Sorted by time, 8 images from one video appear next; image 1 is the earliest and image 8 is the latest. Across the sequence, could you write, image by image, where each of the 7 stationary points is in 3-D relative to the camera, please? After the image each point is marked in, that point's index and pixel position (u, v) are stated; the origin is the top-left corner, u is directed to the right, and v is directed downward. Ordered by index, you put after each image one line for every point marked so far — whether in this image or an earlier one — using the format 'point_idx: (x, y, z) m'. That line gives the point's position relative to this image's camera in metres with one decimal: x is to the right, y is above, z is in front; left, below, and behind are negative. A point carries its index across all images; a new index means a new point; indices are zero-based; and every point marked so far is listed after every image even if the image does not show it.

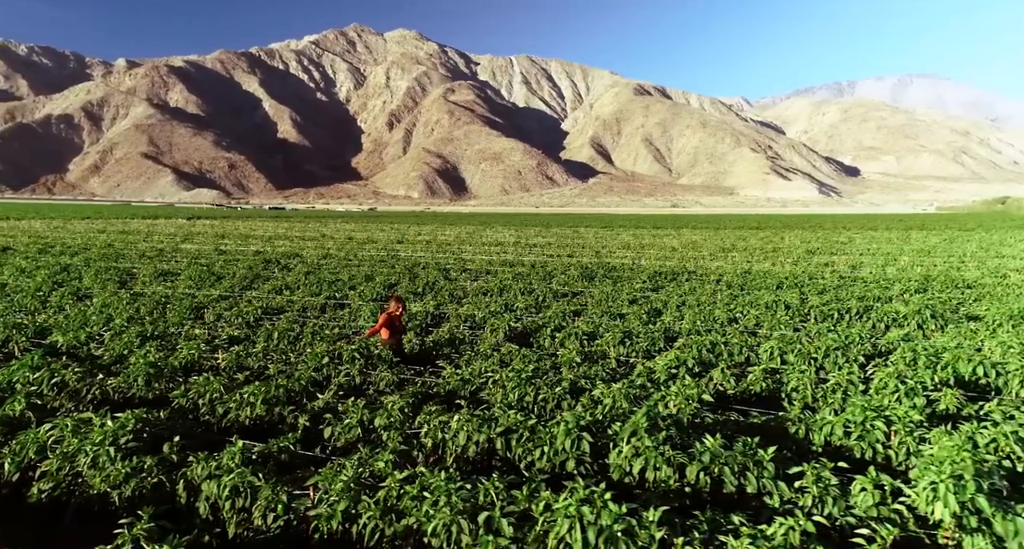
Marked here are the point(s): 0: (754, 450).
0: (+1.9, -1.4, +4.4) m
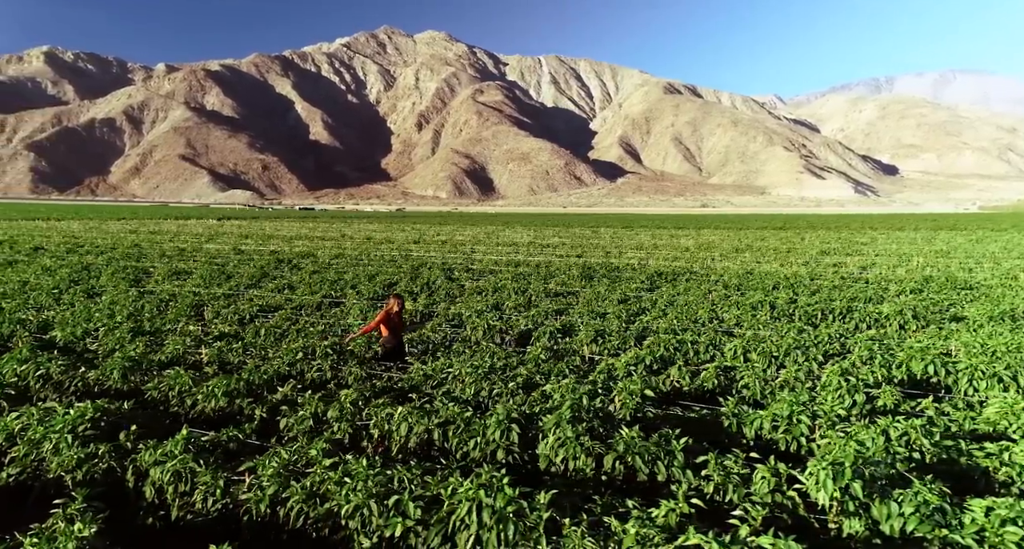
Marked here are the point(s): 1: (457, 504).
0: (+1.2, -1.4, +4.6) m
1: (-0.3, -1.5, +3.6) m
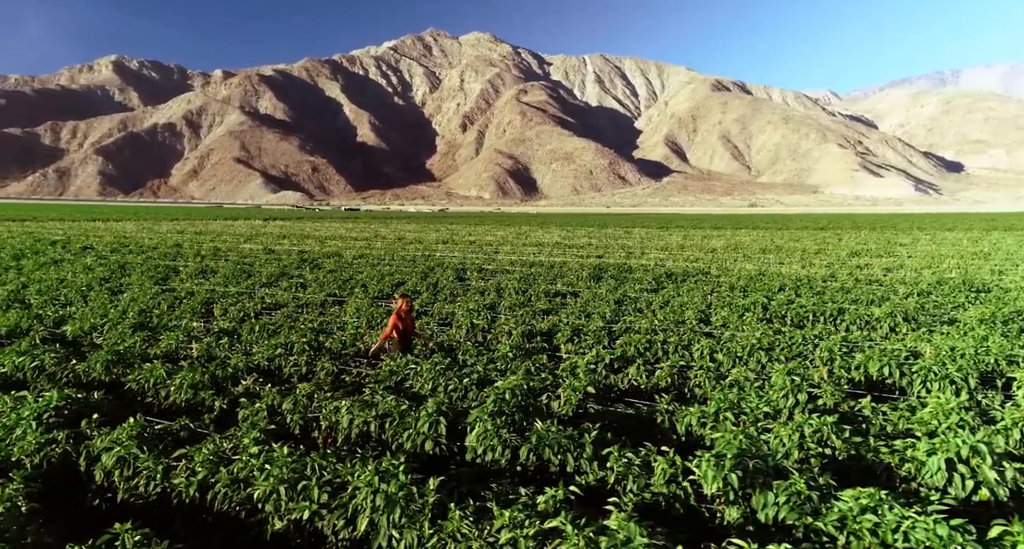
0: (+0.5, -1.4, +4.8) m
1: (-1.0, -1.4, +3.8) m
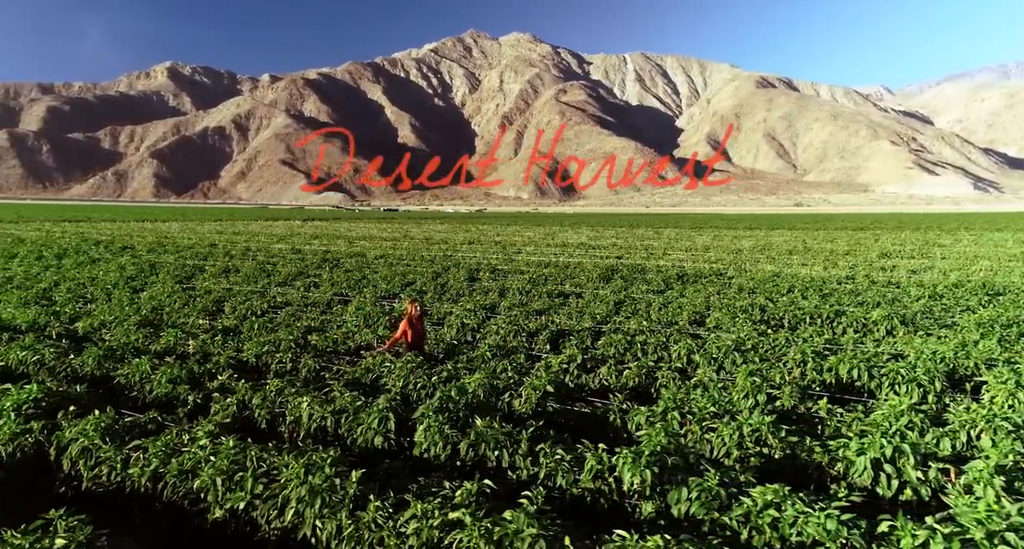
0: (0.0, -1.4, +4.9) m
1: (-1.6, -1.4, +3.9) m
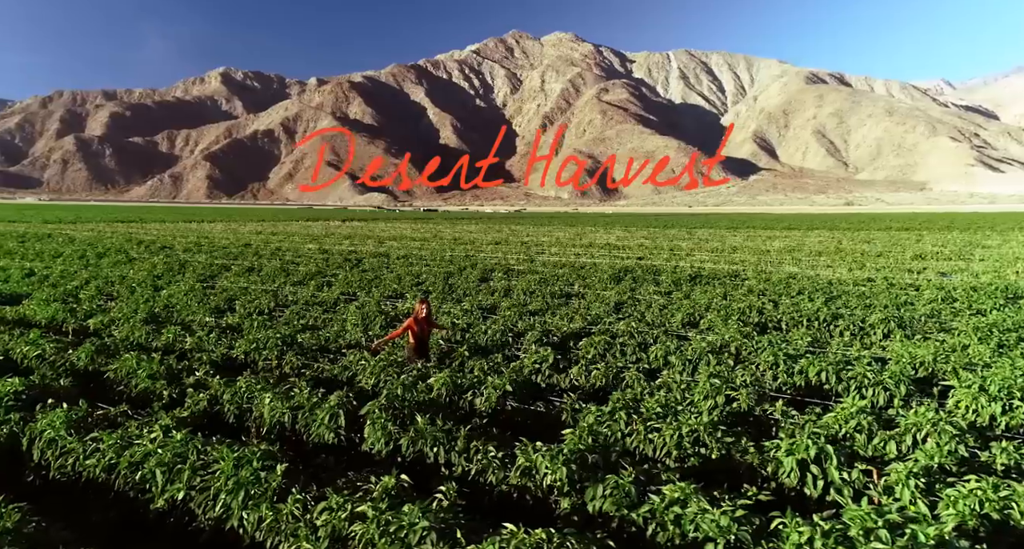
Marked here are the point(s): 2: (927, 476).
0: (-0.5, -1.4, +5.0) m
1: (-2.2, -1.4, +4.1) m
2: (+3.1, -1.5, +4.1) m
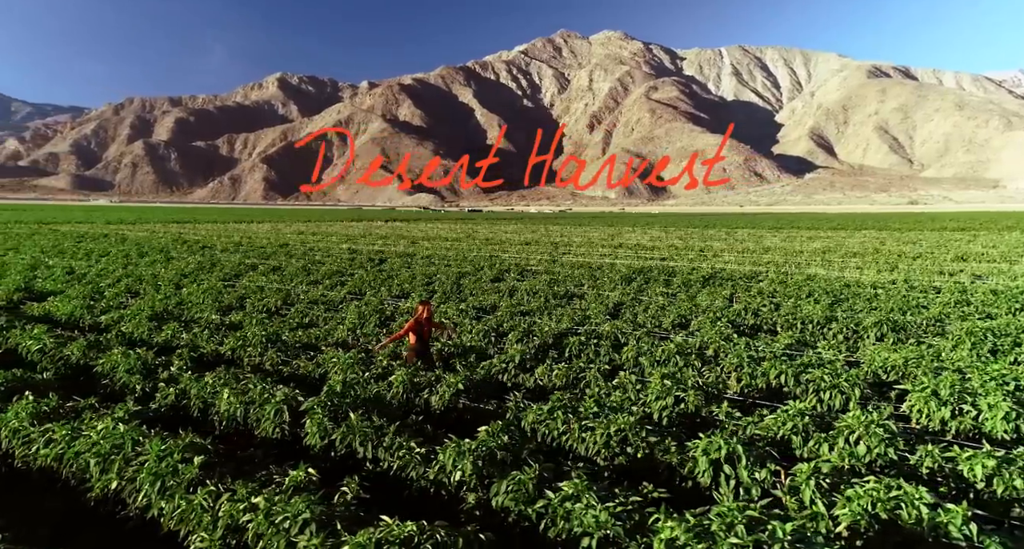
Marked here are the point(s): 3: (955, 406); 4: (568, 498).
0: (-1.2, -1.4, +5.1) m
1: (-2.8, -1.4, +4.3) m
2: (+2.4, -1.5, +4.1) m
3: (+4.8, -1.4, +5.9) m
4: (+0.3, -1.5, +3.5) m
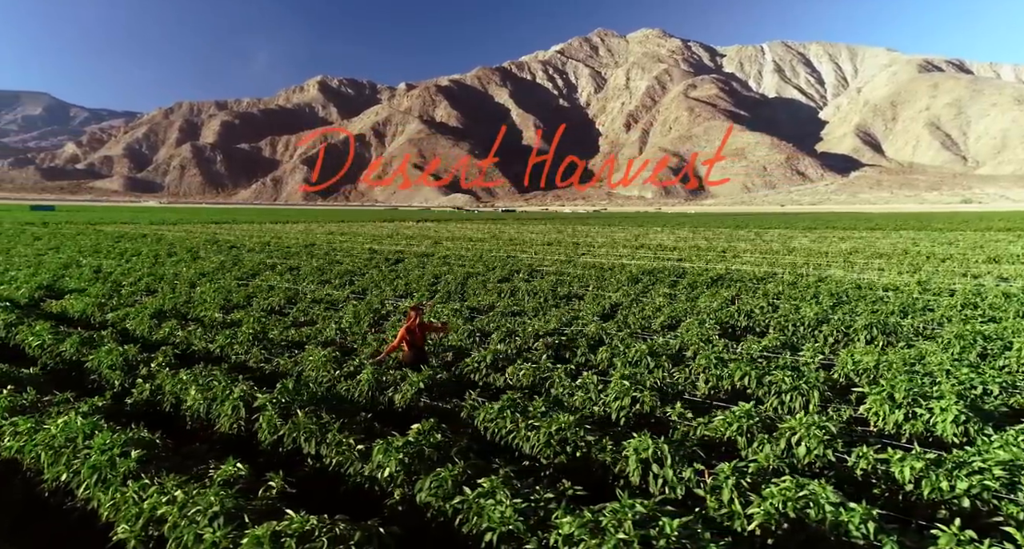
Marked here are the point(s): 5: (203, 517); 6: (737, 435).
0: (-1.7, -1.4, +5.2) m
1: (-3.4, -1.4, +4.4) m
2: (+1.9, -1.5, +4.1) m
3: (+4.3, -1.5, +5.9) m
4: (-0.2, -1.5, +3.6) m
5: (-1.8, -1.4, +3.3) m
6: (+2.1, -1.5, +5.2) m
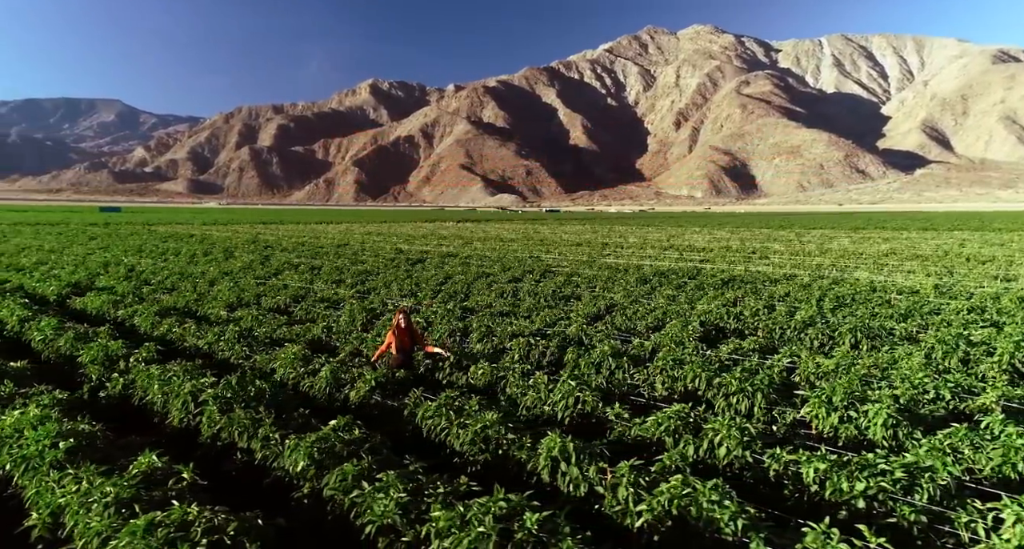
0: (-2.4, -1.4, +5.4) m
1: (-4.1, -1.4, +4.7) m
2: (+1.1, -1.6, +4.2) m
3: (+3.6, -1.5, +5.9) m
4: (-1.0, -1.5, +3.8) m
5: (-2.6, -1.4, +3.5) m
6: (+1.4, -1.6, +5.3) m
